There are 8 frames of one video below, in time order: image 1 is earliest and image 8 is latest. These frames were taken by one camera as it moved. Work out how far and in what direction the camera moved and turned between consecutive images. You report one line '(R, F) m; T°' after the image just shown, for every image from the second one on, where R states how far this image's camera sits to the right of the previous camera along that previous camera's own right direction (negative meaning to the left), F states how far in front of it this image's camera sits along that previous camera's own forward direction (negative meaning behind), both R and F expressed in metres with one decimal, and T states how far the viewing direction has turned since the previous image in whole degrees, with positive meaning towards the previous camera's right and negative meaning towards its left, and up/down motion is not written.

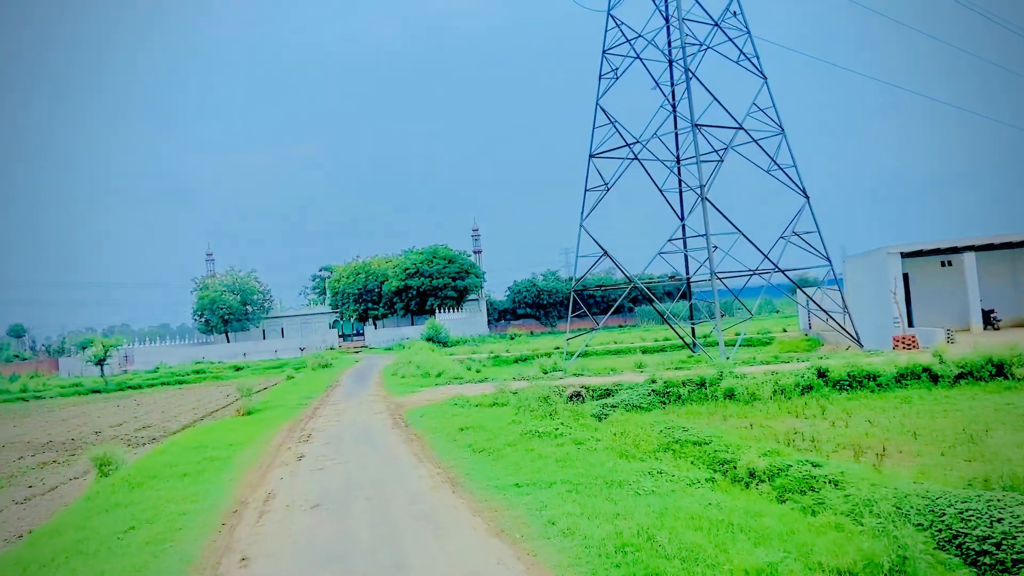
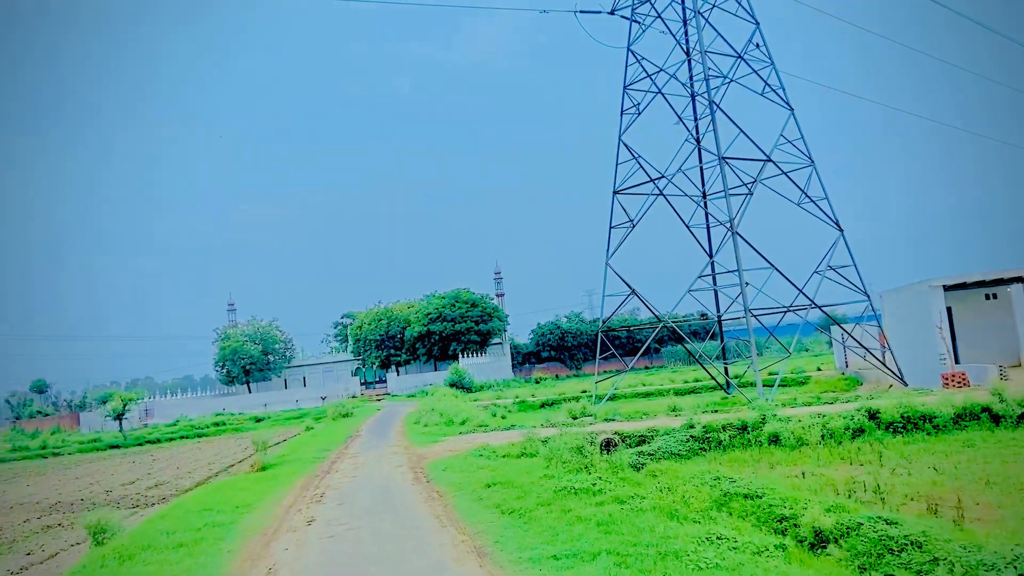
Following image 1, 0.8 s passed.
(-0.1, +0.7) m; -2°
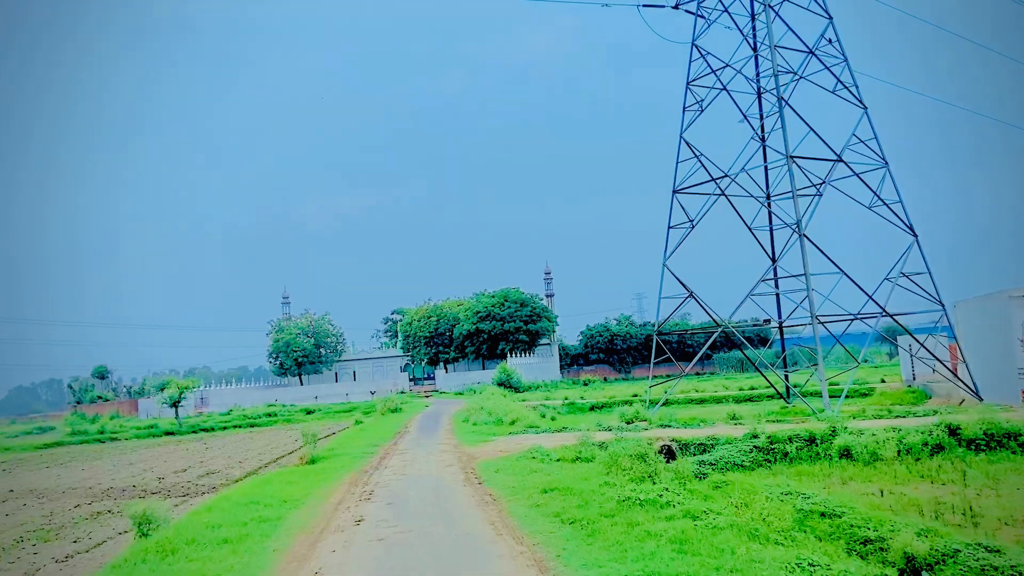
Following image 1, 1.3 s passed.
(-0.2, +0.5) m; -4°
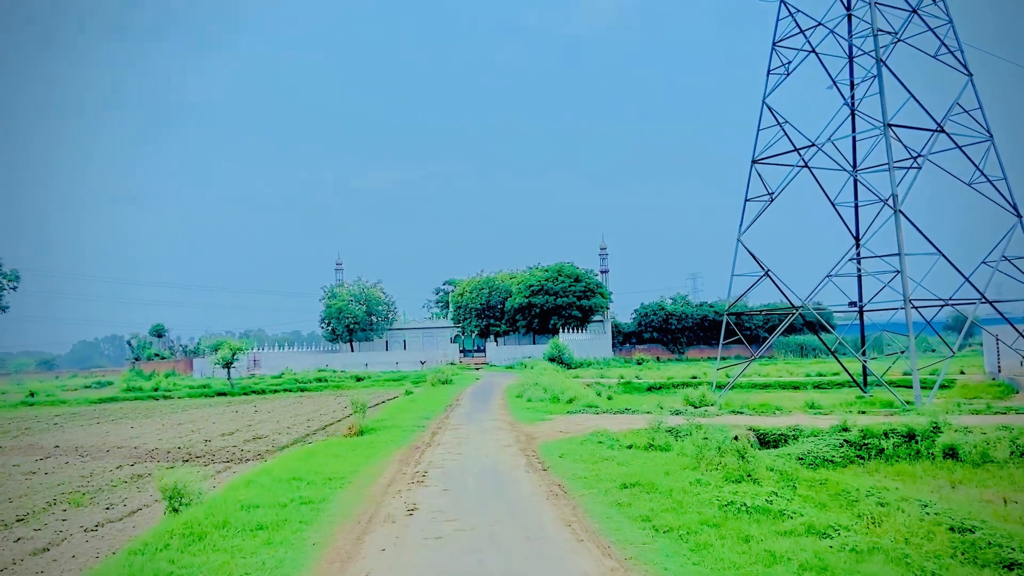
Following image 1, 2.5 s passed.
(-0.3, +1.1) m; -4°
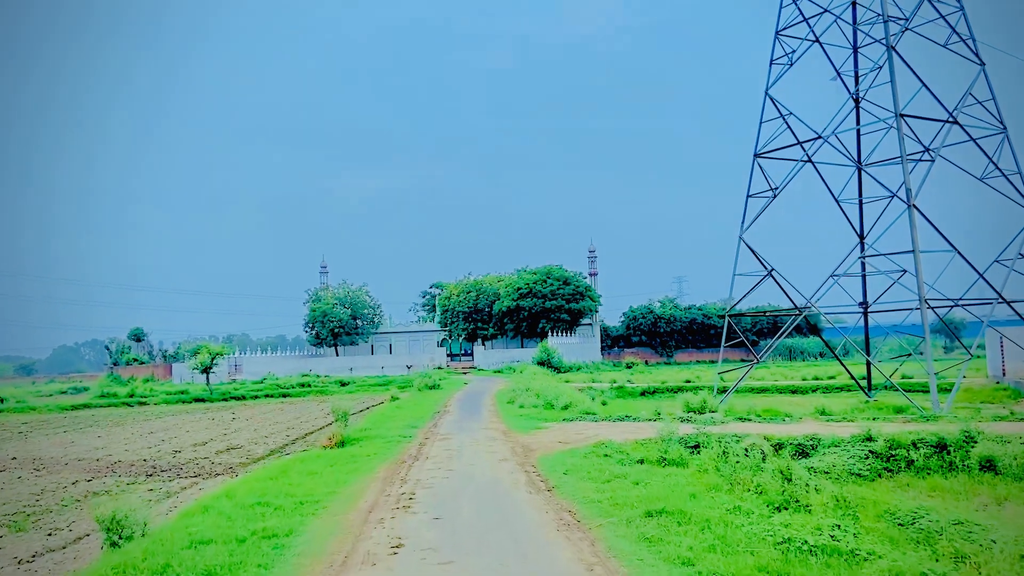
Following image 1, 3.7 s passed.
(-0.2, +1.1) m; +1°
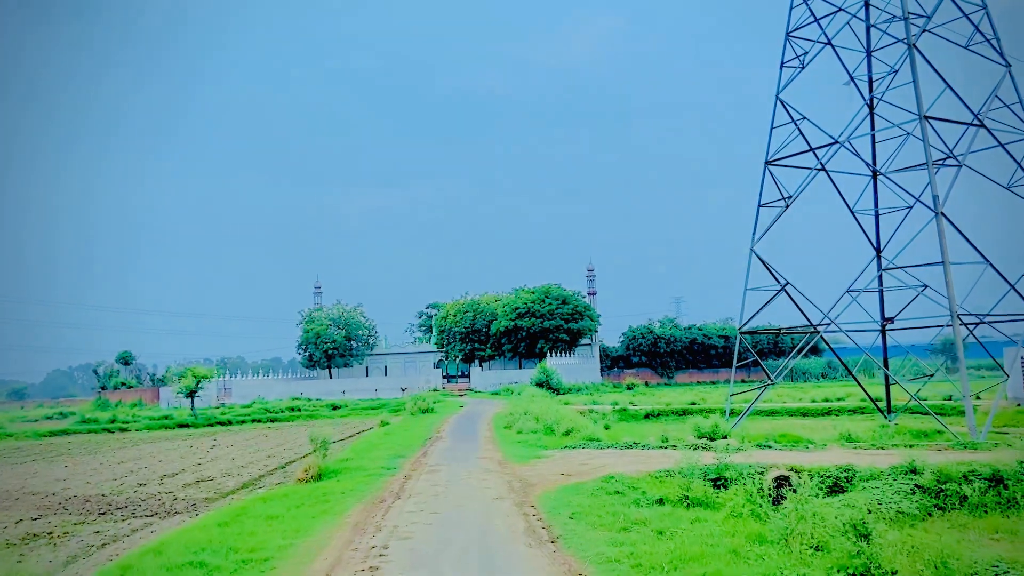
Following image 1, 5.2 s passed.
(0.0, +1.3) m; 0°
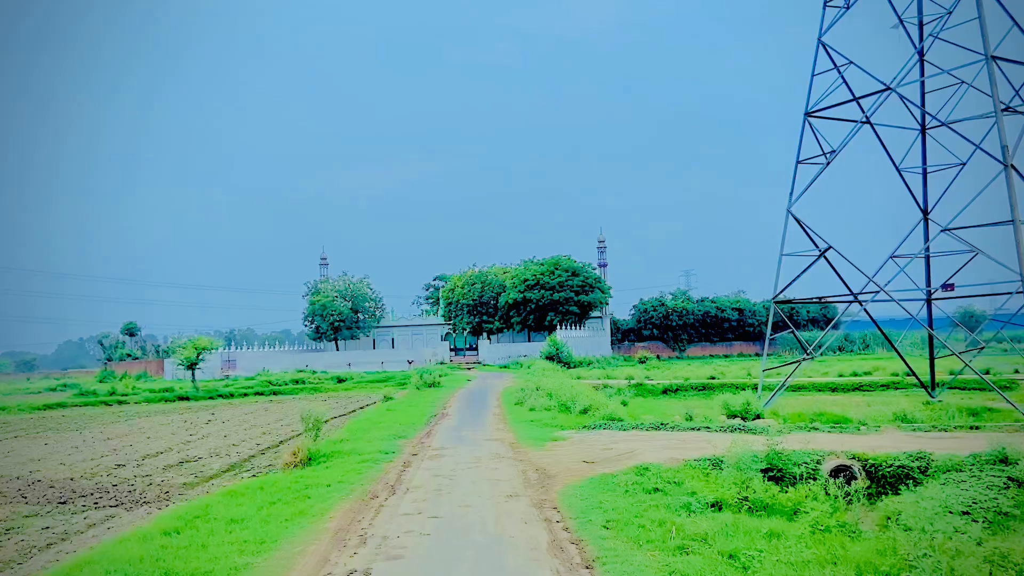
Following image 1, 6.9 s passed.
(-0.1, +1.6) m; -1°
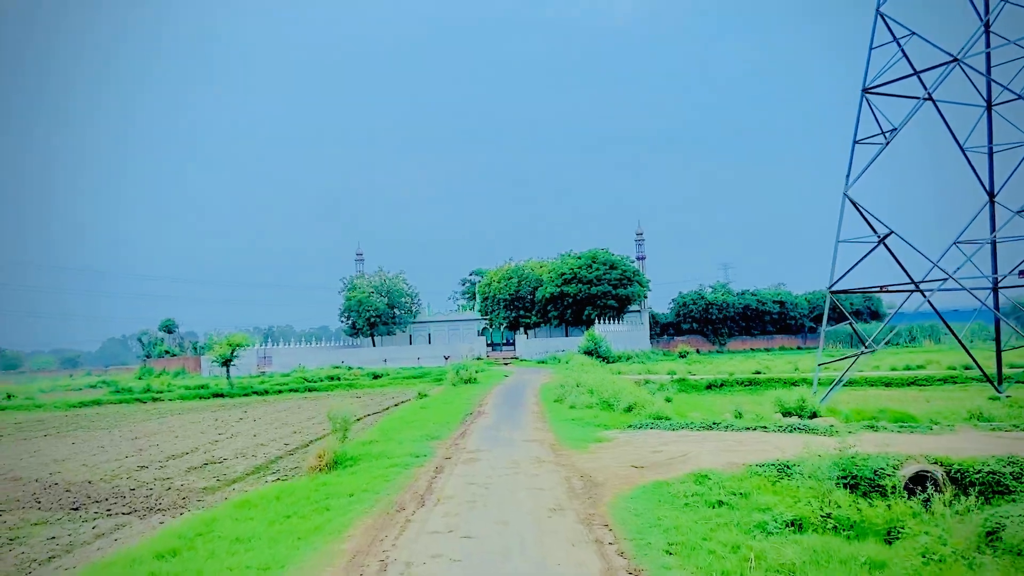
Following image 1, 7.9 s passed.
(0.0, +0.9) m; -3°
